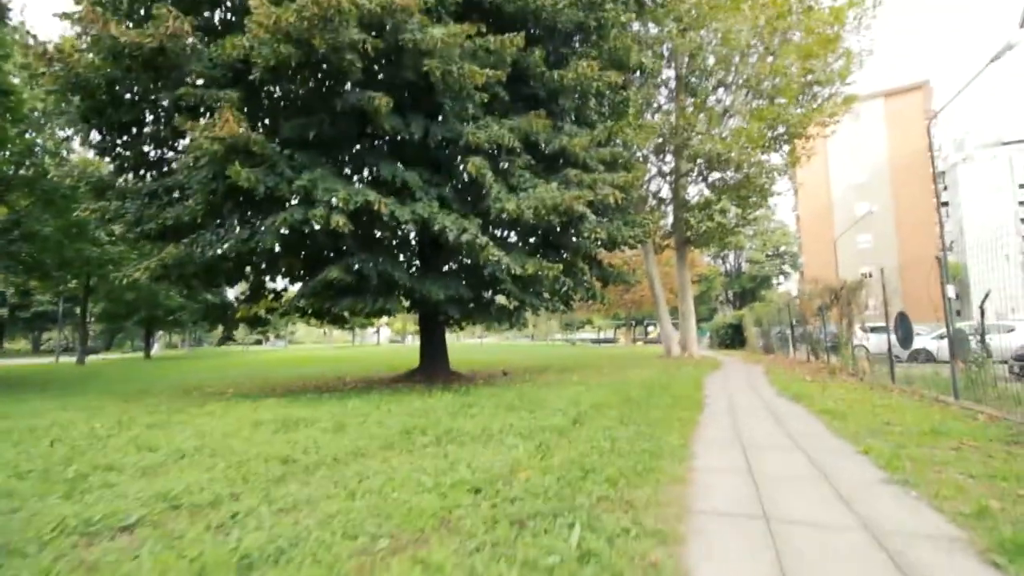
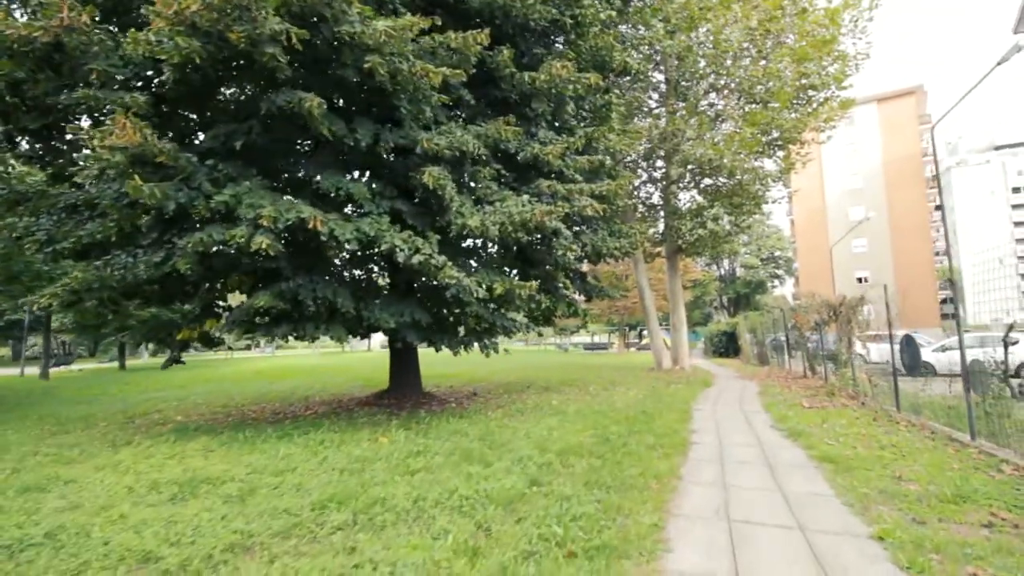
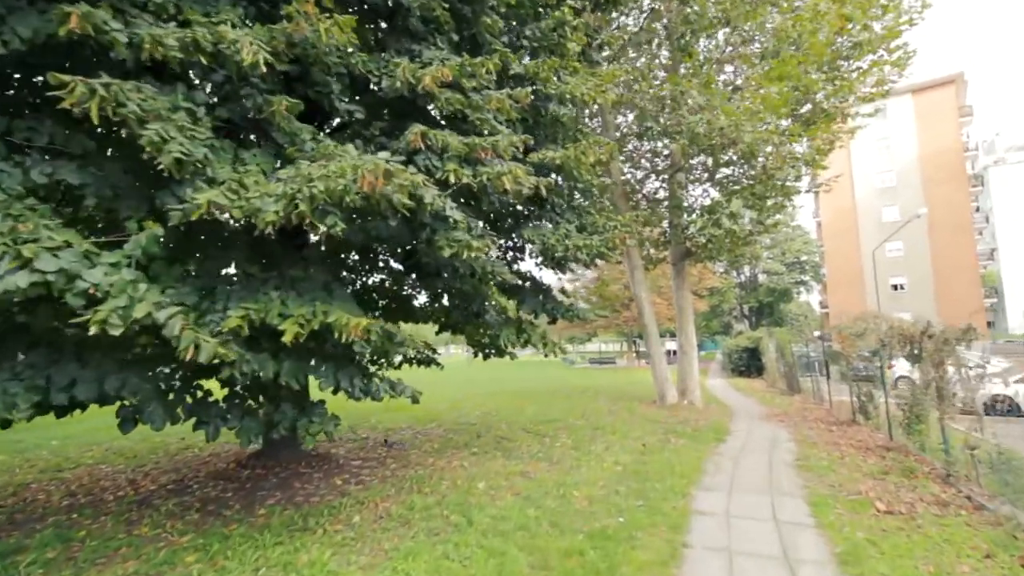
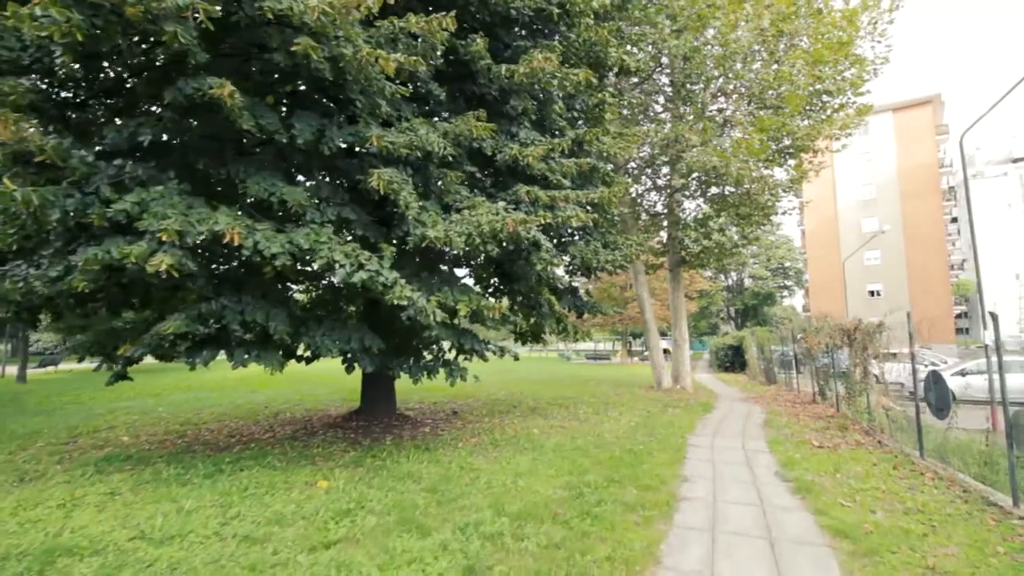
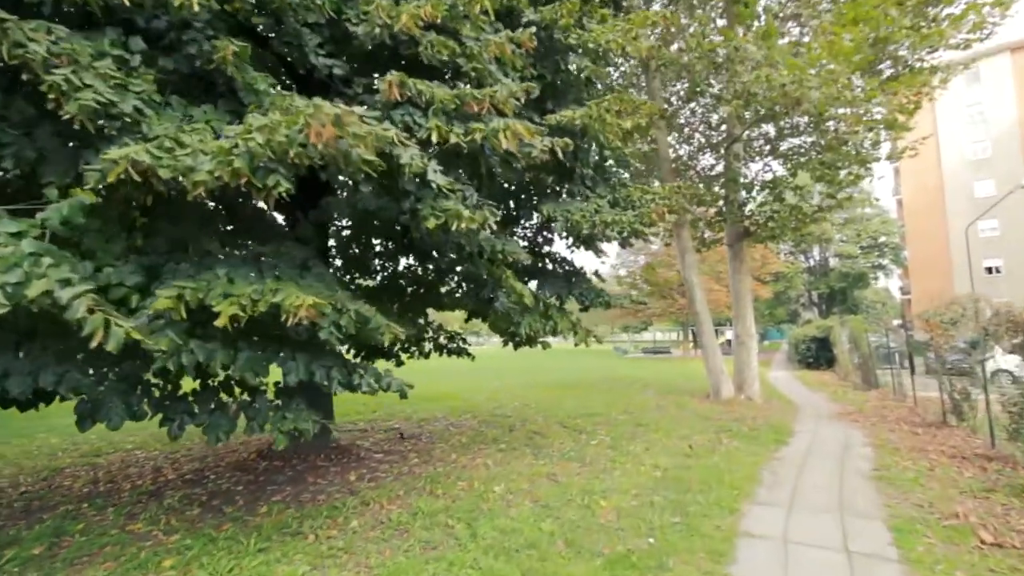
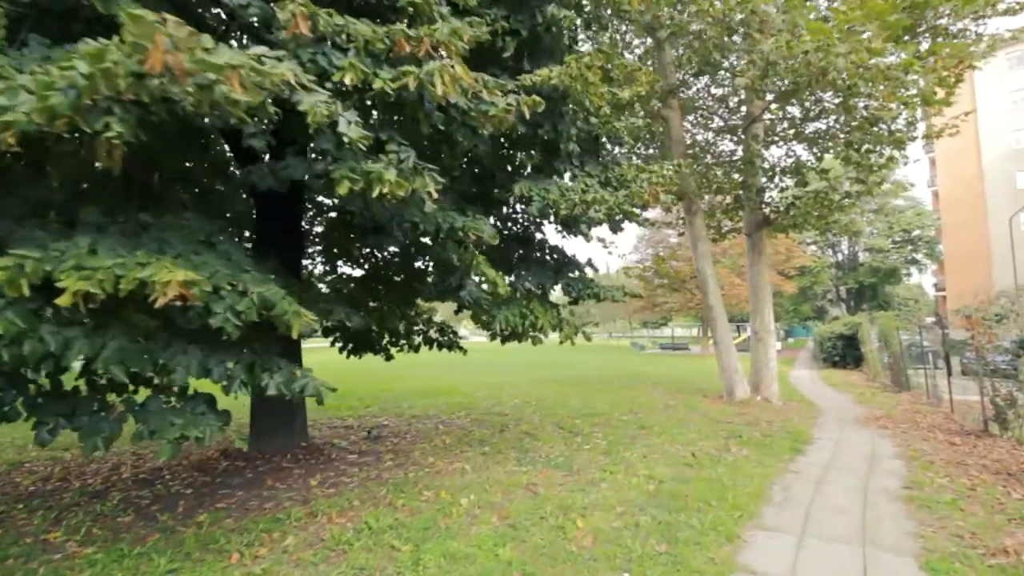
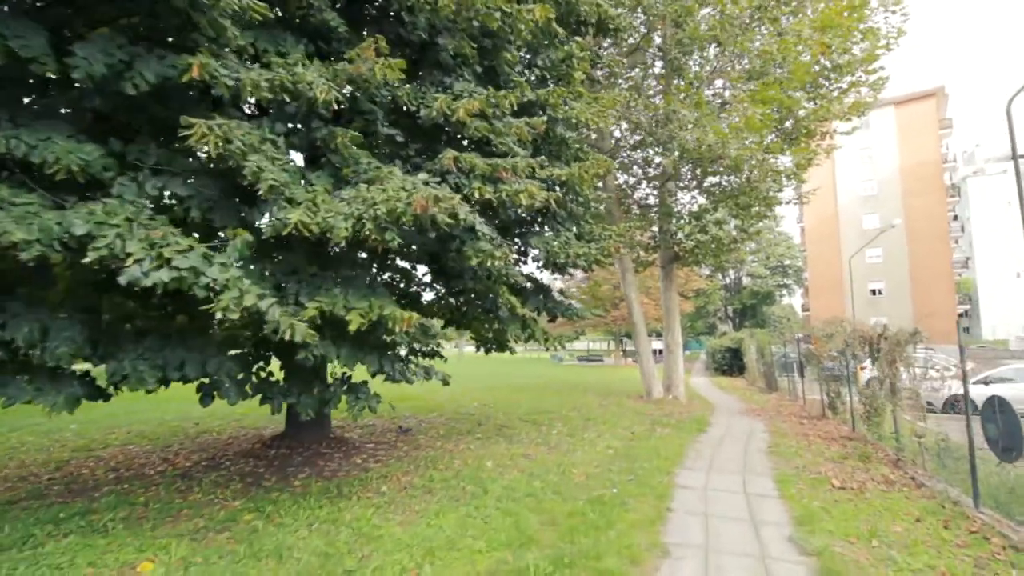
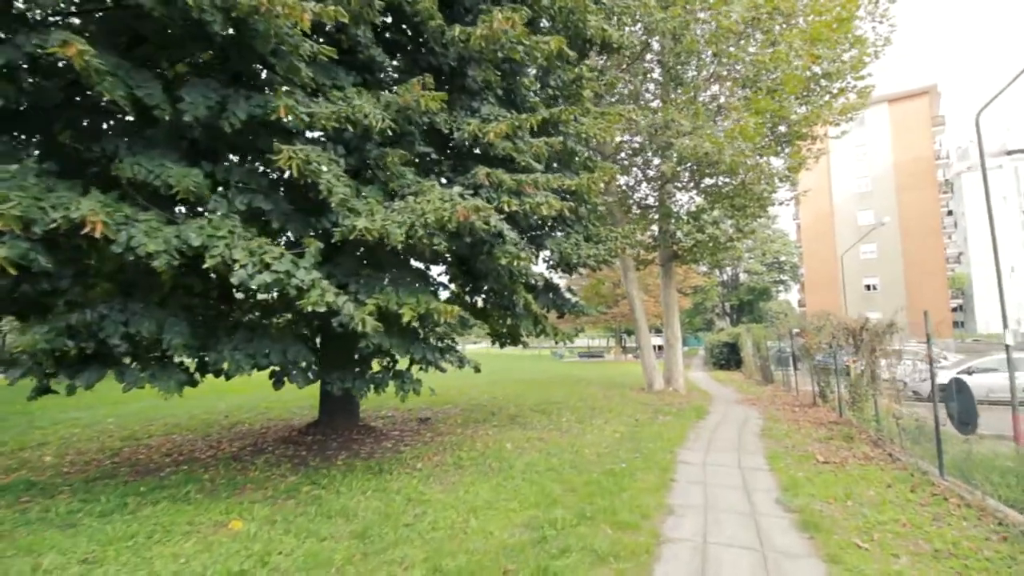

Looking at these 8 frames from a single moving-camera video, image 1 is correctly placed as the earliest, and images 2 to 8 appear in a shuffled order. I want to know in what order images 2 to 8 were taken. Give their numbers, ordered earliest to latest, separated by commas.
2, 4, 8, 7, 3, 5, 6
